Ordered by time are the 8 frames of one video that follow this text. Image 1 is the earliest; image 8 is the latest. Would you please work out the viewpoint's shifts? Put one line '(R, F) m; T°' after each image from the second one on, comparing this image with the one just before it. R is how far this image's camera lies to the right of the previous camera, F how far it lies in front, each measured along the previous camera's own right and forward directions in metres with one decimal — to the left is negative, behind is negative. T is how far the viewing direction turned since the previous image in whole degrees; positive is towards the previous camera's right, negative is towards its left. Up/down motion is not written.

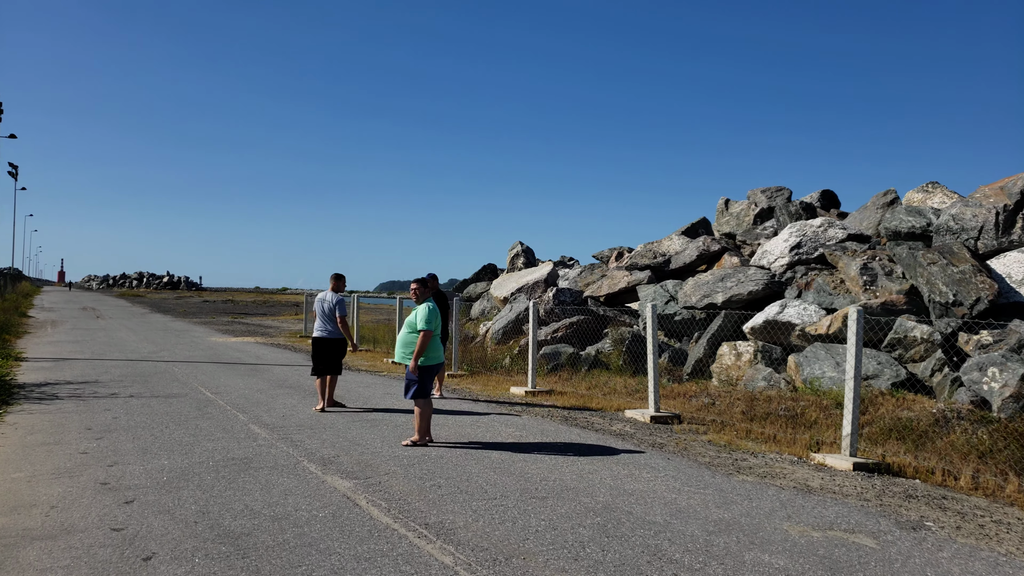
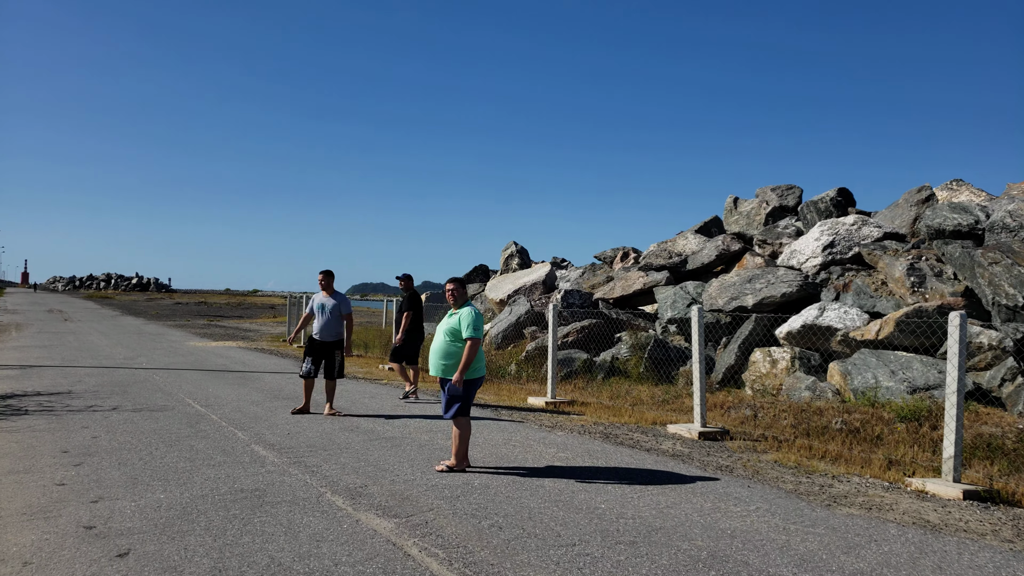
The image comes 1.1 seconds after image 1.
(-0.6, +1.1) m; +2°
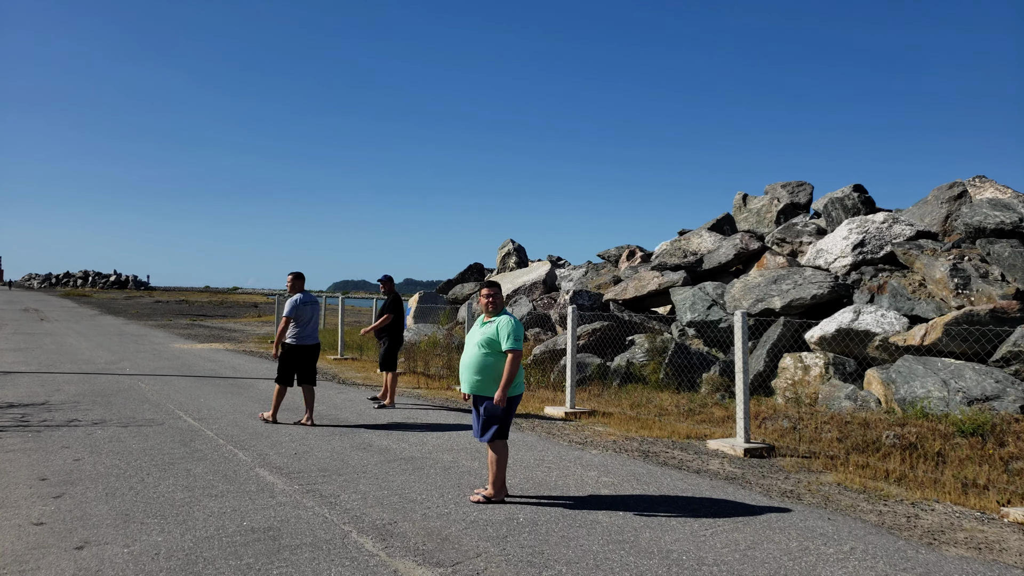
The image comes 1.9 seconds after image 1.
(-0.5, +0.8) m; +1°
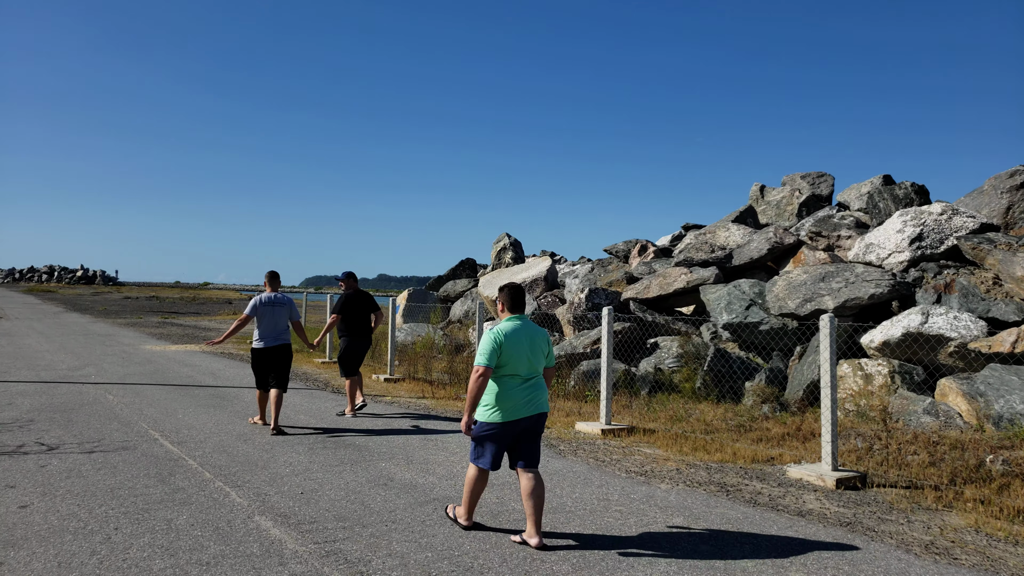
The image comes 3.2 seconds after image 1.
(-0.6, +1.4) m; +2°
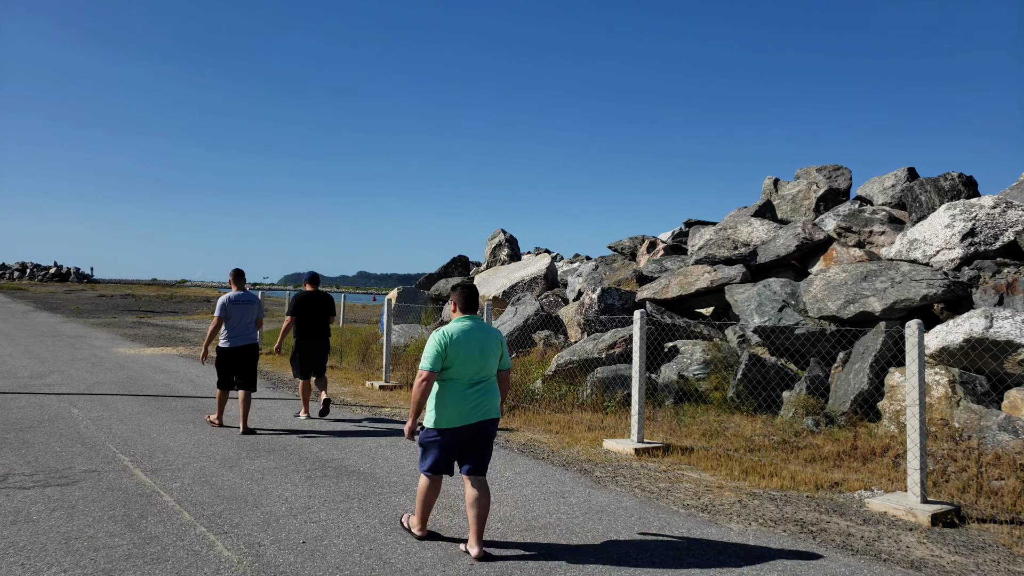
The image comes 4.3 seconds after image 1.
(-0.4, +1.1) m; +1°
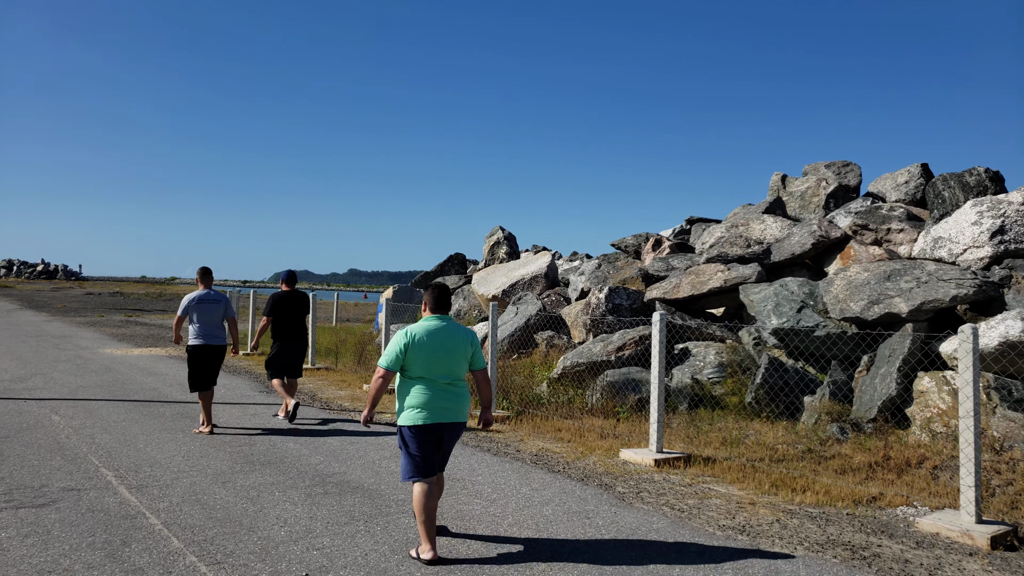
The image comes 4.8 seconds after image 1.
(-0.2, +0.5) m; +1°
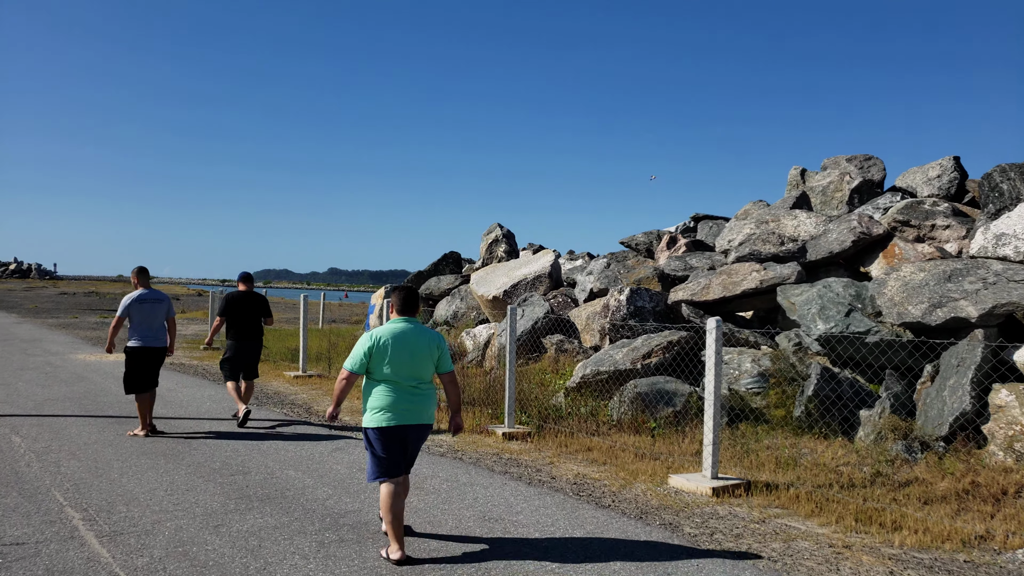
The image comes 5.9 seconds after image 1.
(-0.5, +1.1) m; +1°
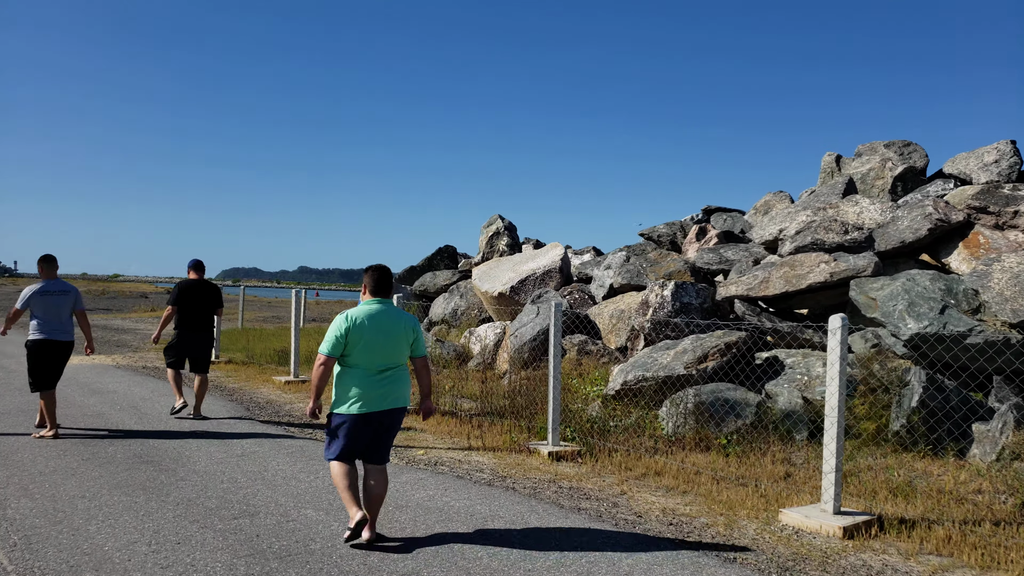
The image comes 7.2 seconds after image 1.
(-0.7, +1.5) m; +2°
